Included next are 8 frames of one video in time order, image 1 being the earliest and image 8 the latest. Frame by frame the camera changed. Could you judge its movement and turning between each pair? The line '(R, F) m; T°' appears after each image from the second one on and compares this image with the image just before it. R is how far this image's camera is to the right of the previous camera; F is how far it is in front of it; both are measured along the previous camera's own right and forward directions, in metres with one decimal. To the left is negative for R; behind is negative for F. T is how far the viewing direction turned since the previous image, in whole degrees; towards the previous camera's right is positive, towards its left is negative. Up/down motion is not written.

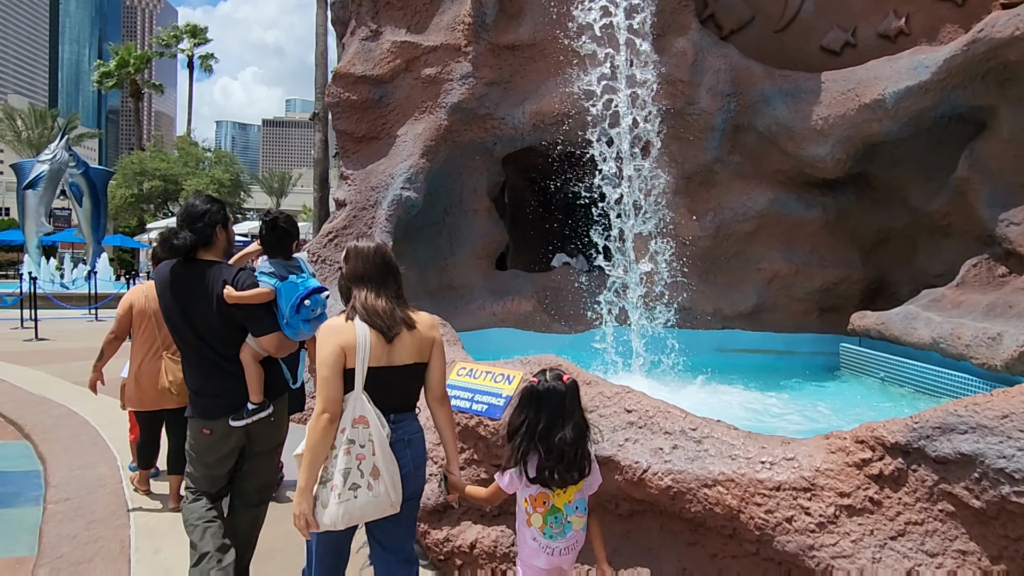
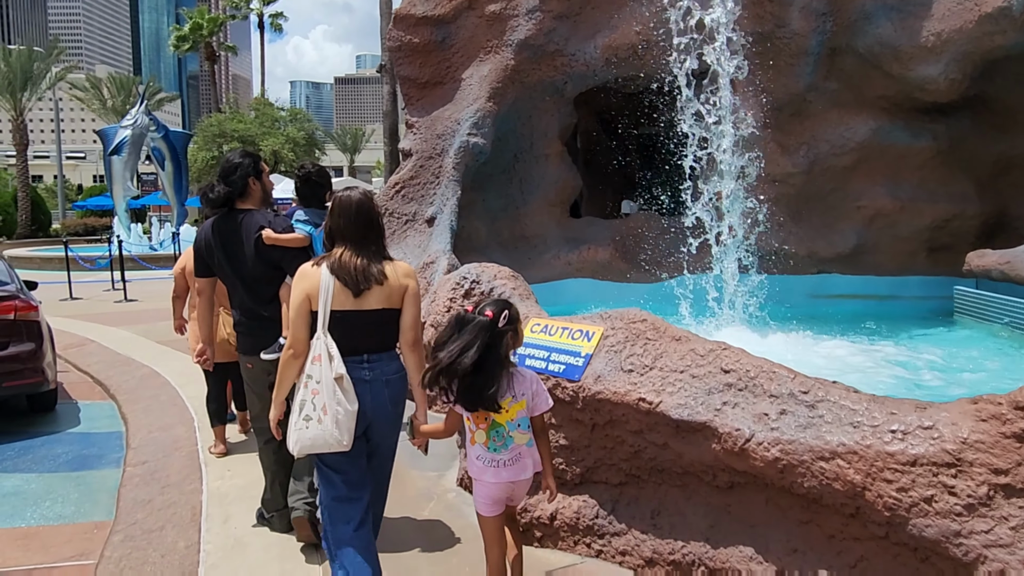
(0.0, +0.4) m; -6°
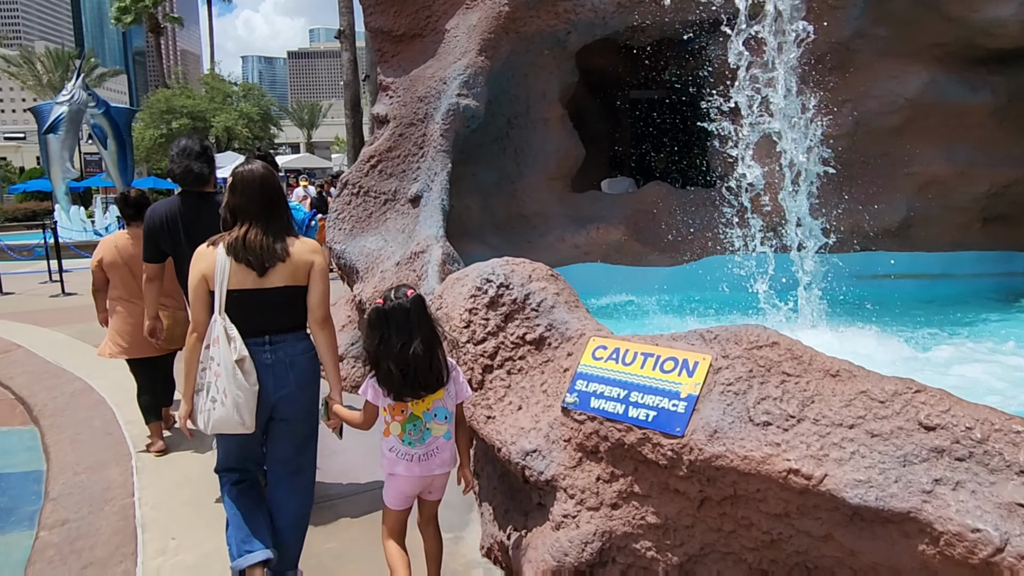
(-0.3, +1.1) m; +3°
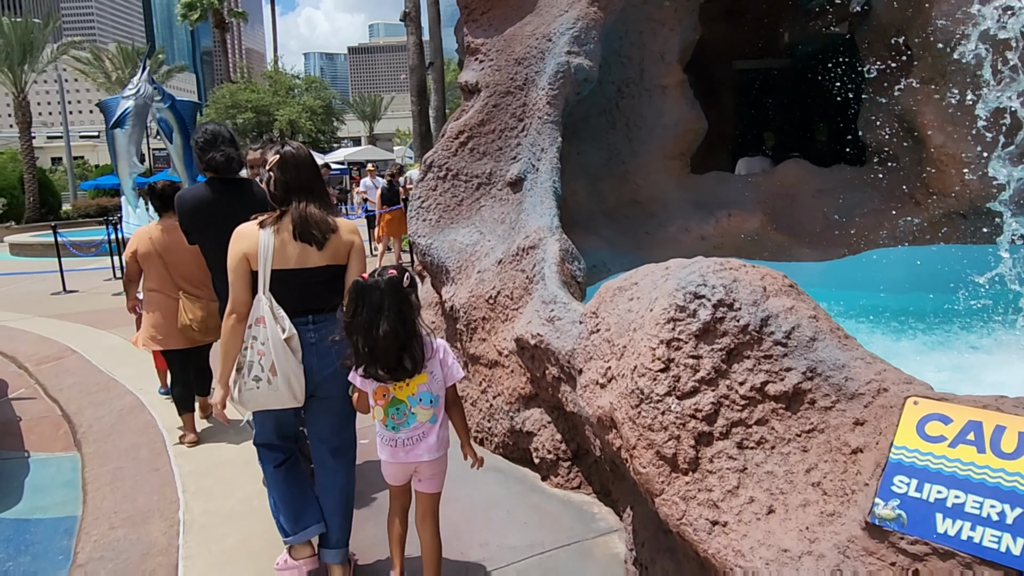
(-0.4, +1.1) m; -4°
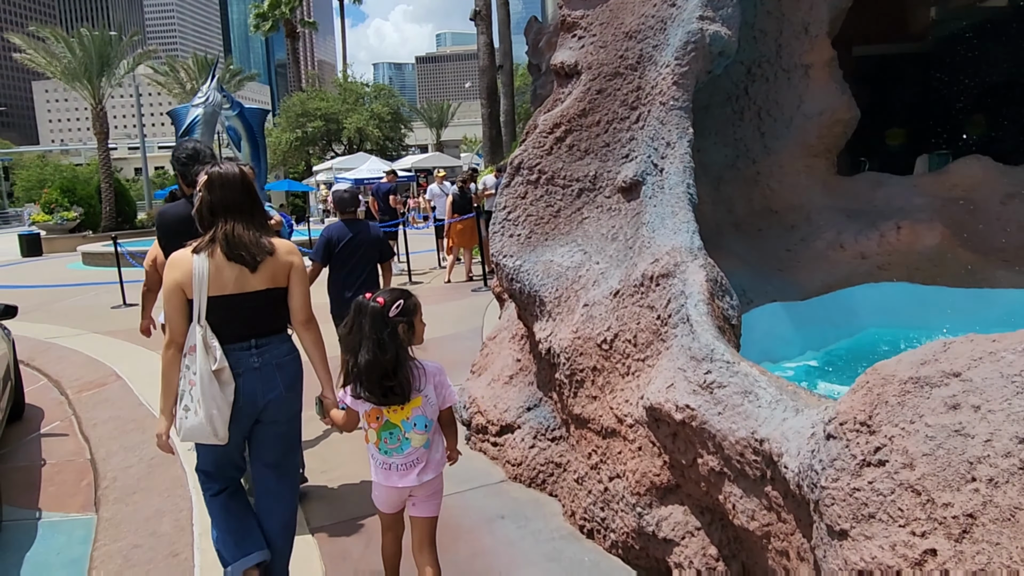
(-0.2, +1.1) m; -5°
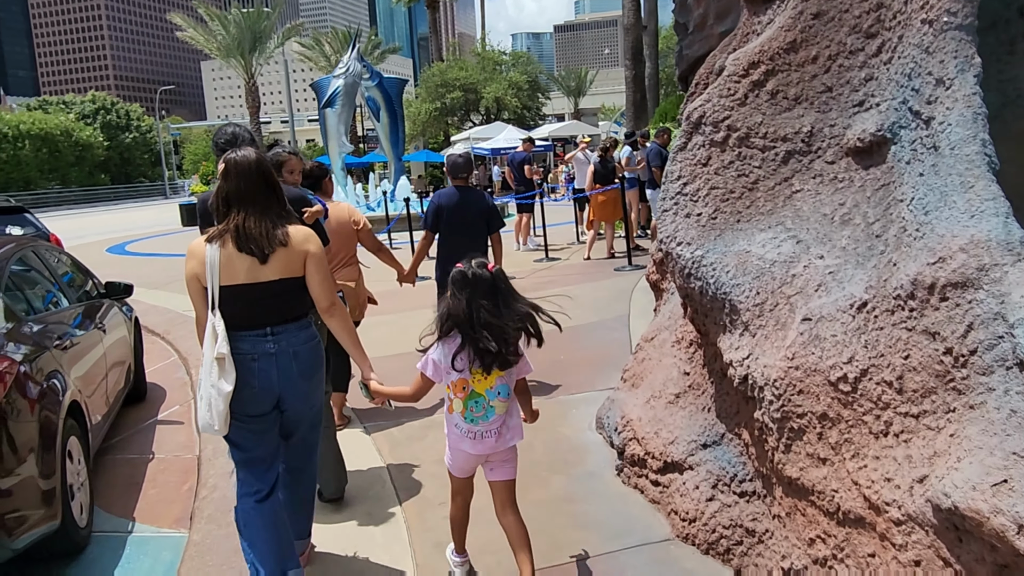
(-0.2, +1.0) m; -10°
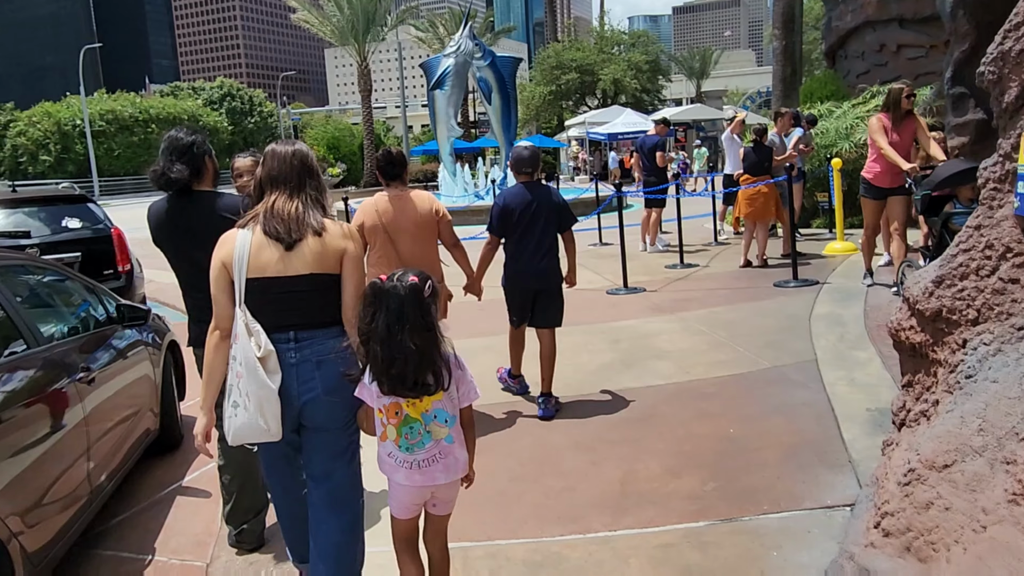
(-0.2, +1.8) m; -8°
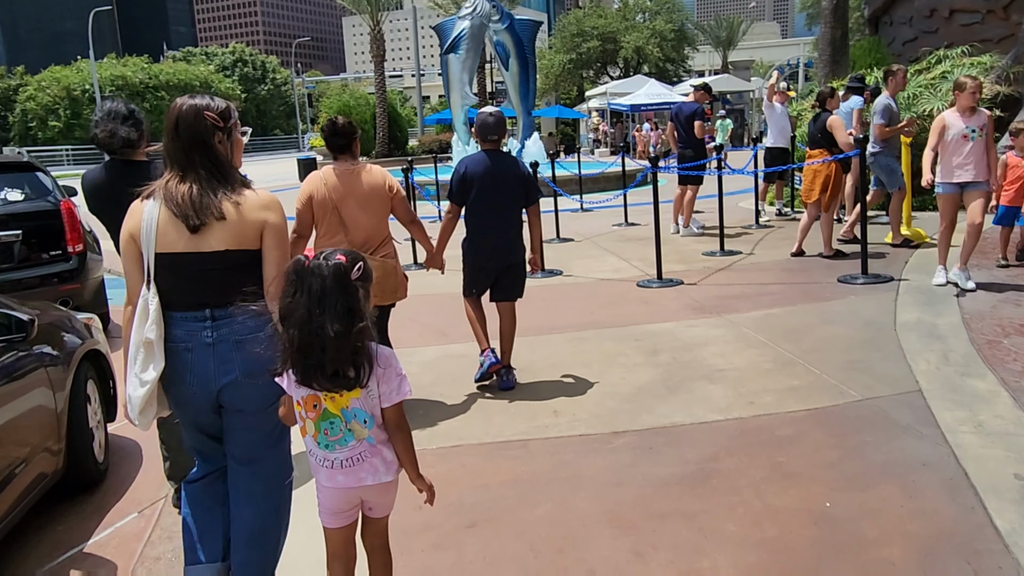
(0.0, +1.2) m; -1°
